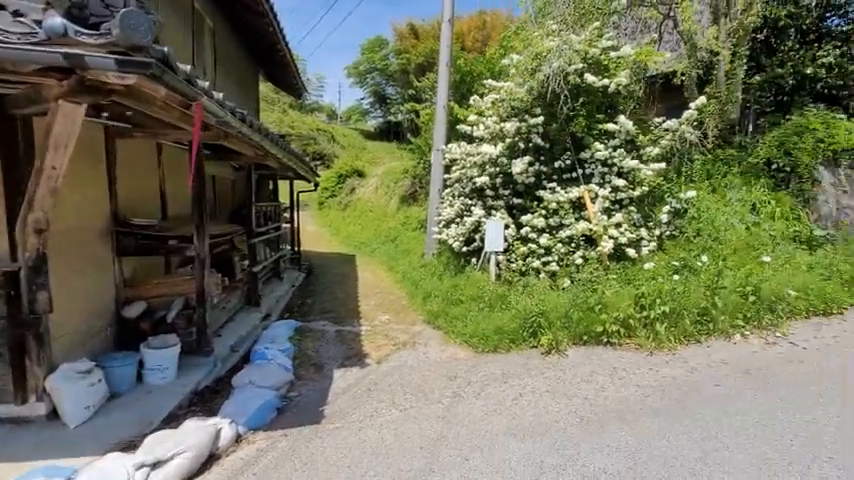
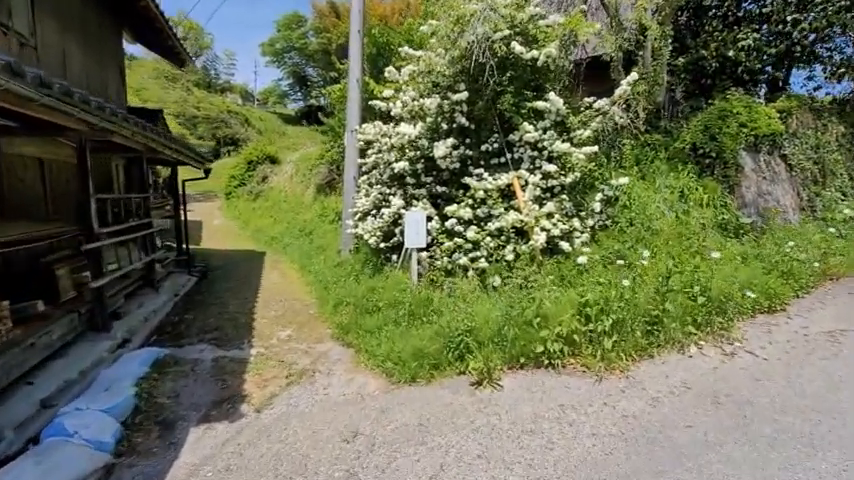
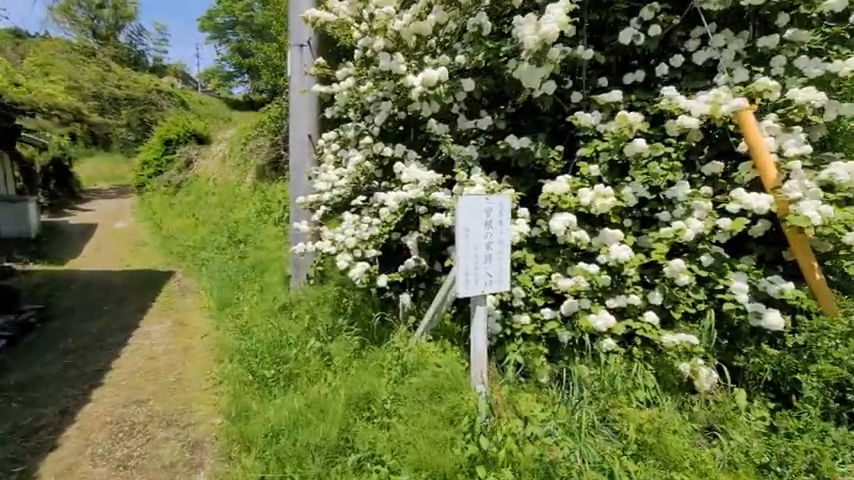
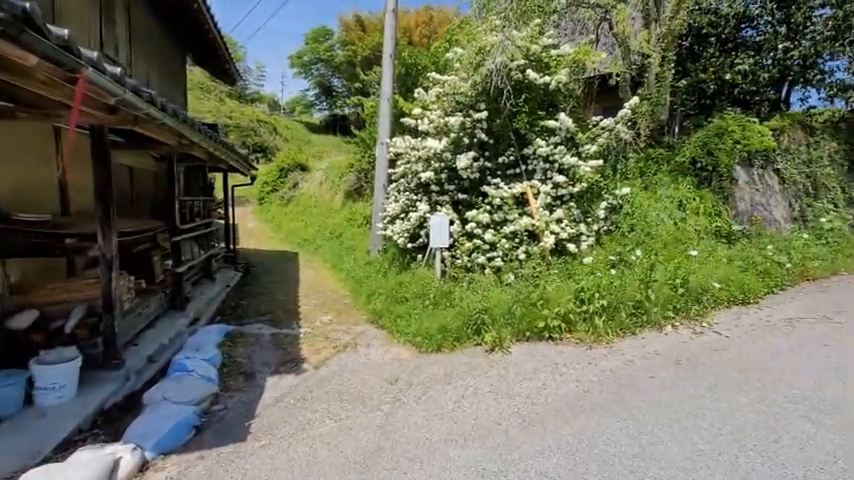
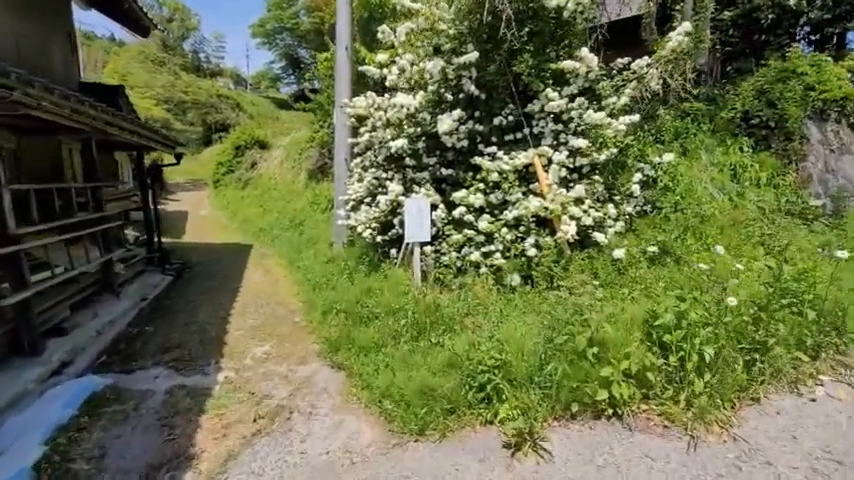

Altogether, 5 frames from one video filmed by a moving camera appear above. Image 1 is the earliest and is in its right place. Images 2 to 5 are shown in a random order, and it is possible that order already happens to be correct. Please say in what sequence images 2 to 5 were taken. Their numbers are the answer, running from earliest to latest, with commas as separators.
4, 2, 5, 3
